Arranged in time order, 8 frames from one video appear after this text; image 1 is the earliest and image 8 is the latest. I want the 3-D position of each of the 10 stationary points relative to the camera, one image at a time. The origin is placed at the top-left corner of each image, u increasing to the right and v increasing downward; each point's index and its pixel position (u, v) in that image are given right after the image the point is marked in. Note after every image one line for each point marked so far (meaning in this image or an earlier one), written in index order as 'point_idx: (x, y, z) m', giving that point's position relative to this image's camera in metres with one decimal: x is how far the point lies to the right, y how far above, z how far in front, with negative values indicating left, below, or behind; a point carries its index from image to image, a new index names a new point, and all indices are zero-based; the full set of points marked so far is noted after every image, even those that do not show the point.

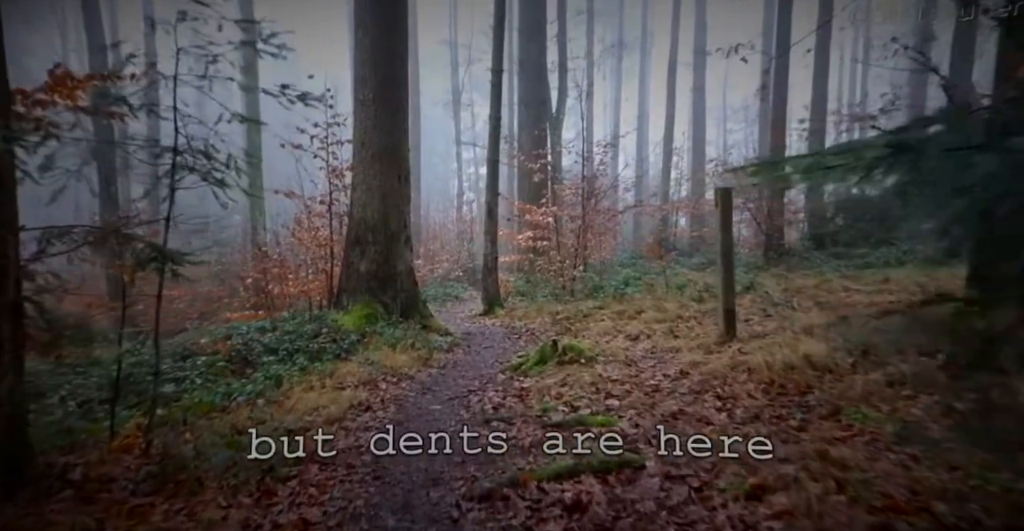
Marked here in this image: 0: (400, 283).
0: (-1.4, -0.2, +7.8) m
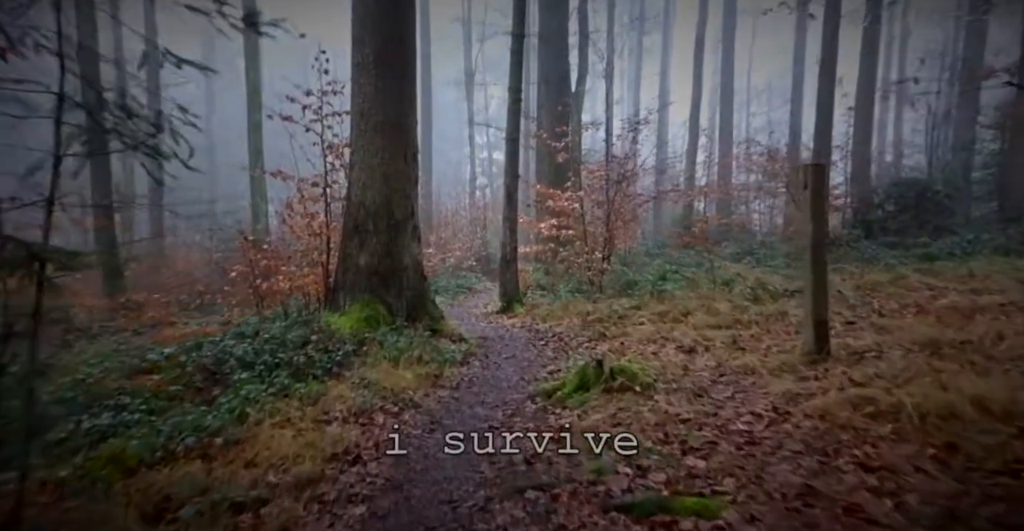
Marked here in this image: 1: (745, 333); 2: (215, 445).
0: (-1.1, -0.1, +6.6) m
1: (+2.2, -0.6, +5.8) m
2: (-1.6, -1.0, +3.5) m
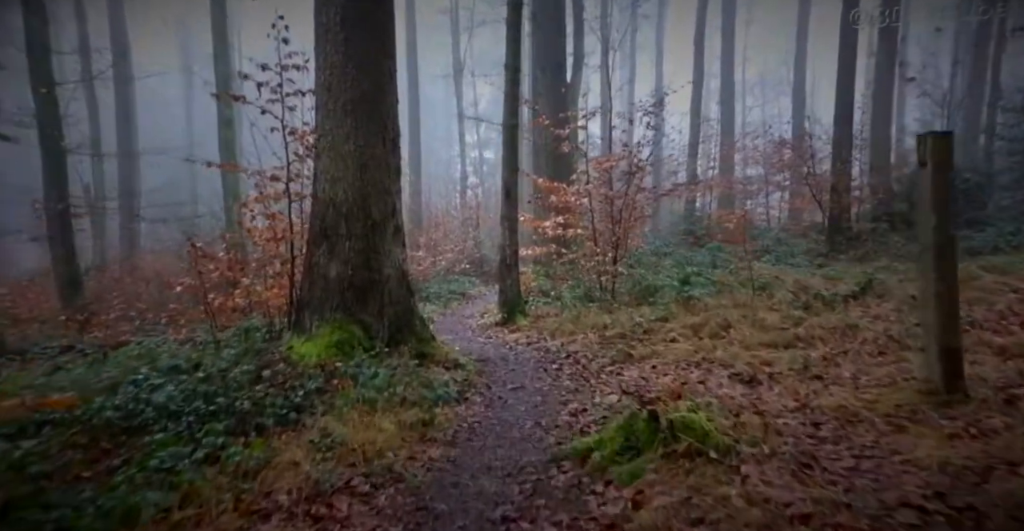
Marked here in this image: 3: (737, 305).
0: (-1.1, -0.2, +5.4) m
1: (+2.2, -0.7, +4.6) m
2: (-1.5, -1.1, +2.2) m
3: (+2.4, -0.4, +6.8) m
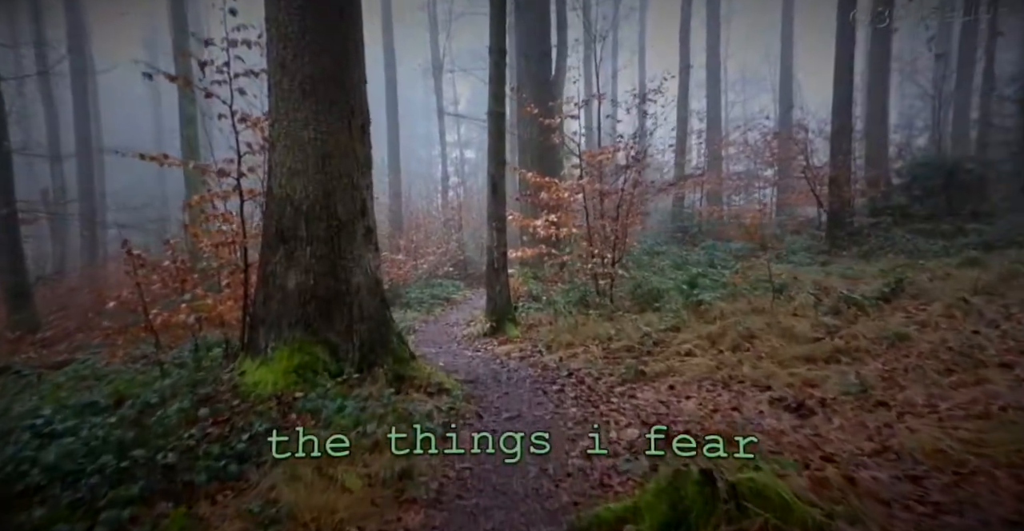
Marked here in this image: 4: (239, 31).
0: (-1.1, -0.3, +4.6) m
1: (+2.2, -0.7, +3.9) m
2: (-1.5, -1.1, +1.4) m
3: (+2.3, -0.4, +6.1) m
4: (-2.1, +1.8, +4.9) m
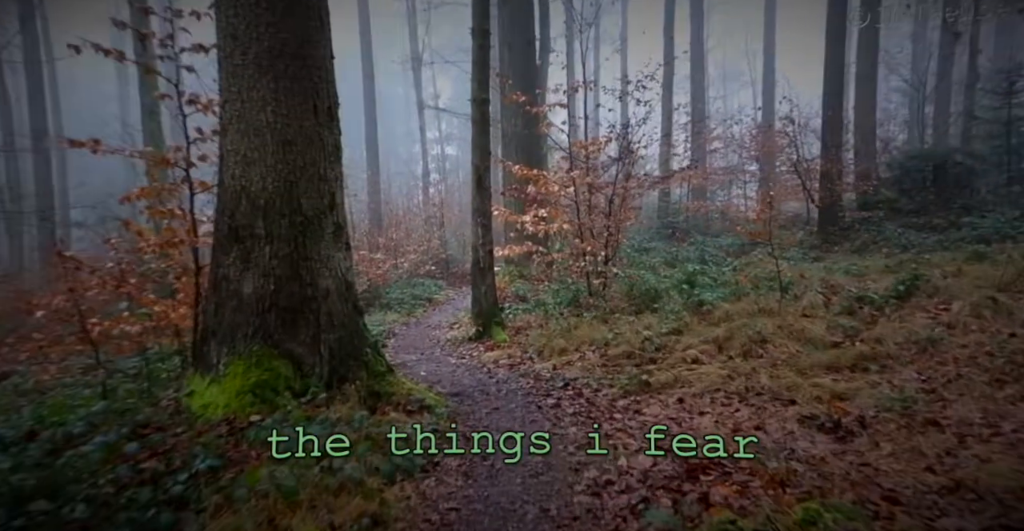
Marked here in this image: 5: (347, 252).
0: (-1.2, -0.3, +4.0) m
1: (+2.1, -0.7, +3.5) m
2: (-1.5, -1.2, +0.9) m
3: (+2.2, -0.4, +5.6) m
4: (-2.2, +1.8, +4.3) m
5: (-1.1, +0.1, +4.3) m
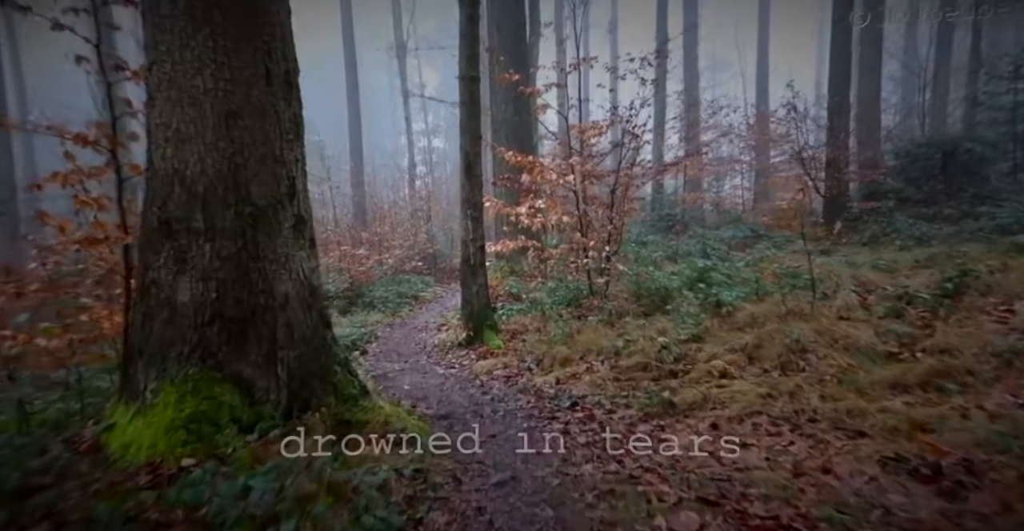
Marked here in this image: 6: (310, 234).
0: (-1.2, -0.3, +3.3) m
1: (+2.2, -0.7, +2.8) m
2: (-1.4, -1.2, +0.1) m
3: (+2.2, -0.4, +4.9) m
4: (-2.2, +1.8, +3.5) m
5: (-1.1, +0.1, +3.5) m
6: (-1.1, +0.2, +3.5) m
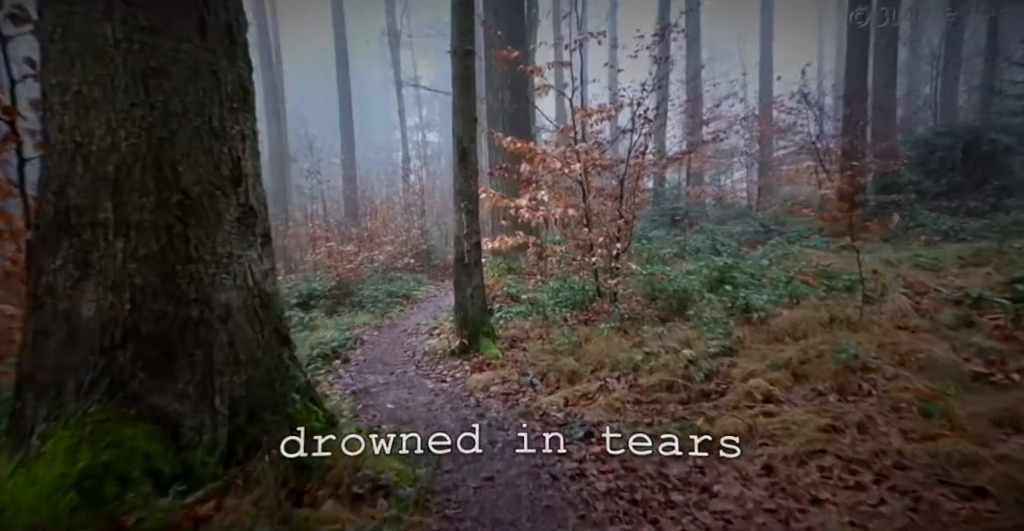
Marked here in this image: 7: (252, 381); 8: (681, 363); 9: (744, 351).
0: (-1.2, -0.3, +2.6) m
1: (+2.2, -0.7, +2.1) m
2: (-1.4, -1.3, -0.6) m
3: (+2.2, -0.4, +4.2) m
4: (-2.2, +1.8, +2.8) m
5: (-1.1, +0.1, +2.8) m
6: (-1.1, +0.2, +2.8) m
7: (-1.1, -0.5, +2.7) m
8: (+1.1, -0.6, +4.0) m
9: (+1.5, -0.5, +4.1) m
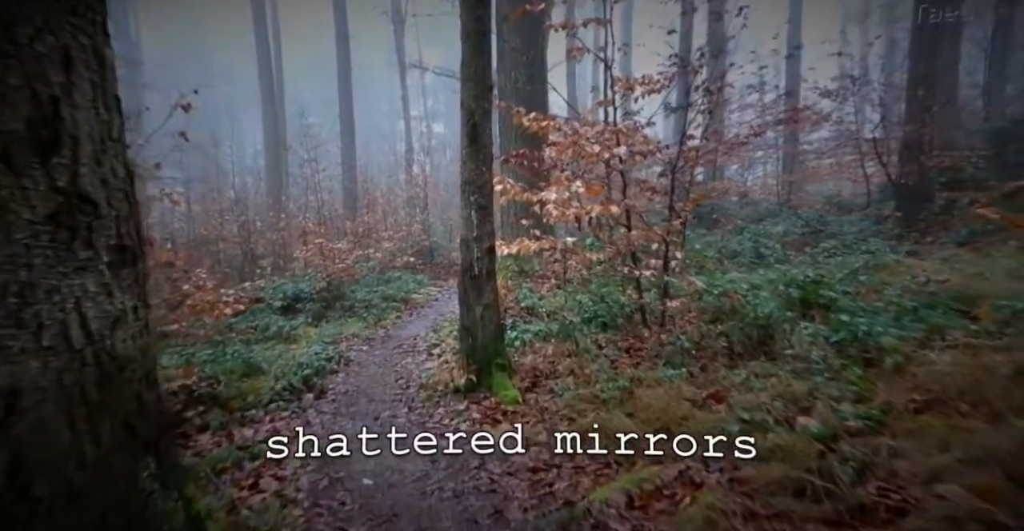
0: (-1.1, -0.4, +1.2) m
1: (+2.3, -0.8, +0.7) m
2: (-1.2, -1.4, -2.0) m
3: (+2.3, -0.5, +2.8) m
4: (-2.1, +1.7, +1.4) m
5: (-1.0, 0.0, +1.4) m
6: (-1.0, +0.1, +1.4) m
7: (-1.0, -0.6, +1.3) m
8: (+1.2, -0.7, +2.6) m
9: (+1.7, -0.7, +2.7) m
